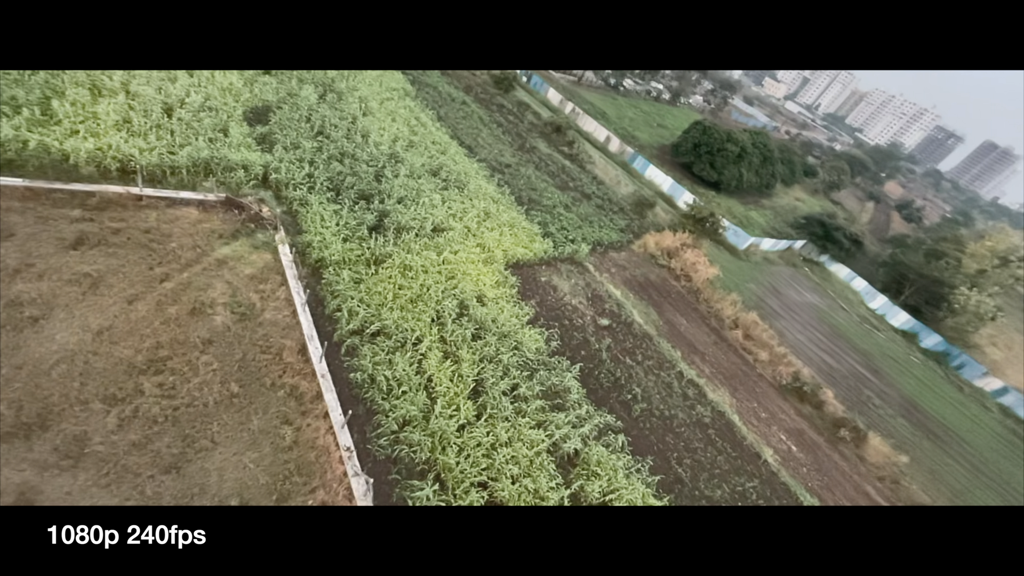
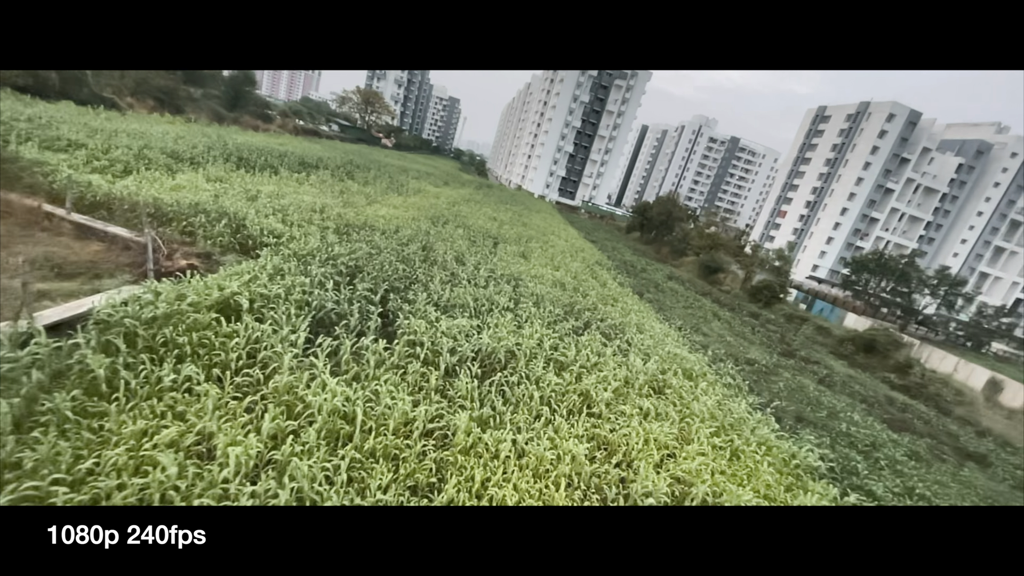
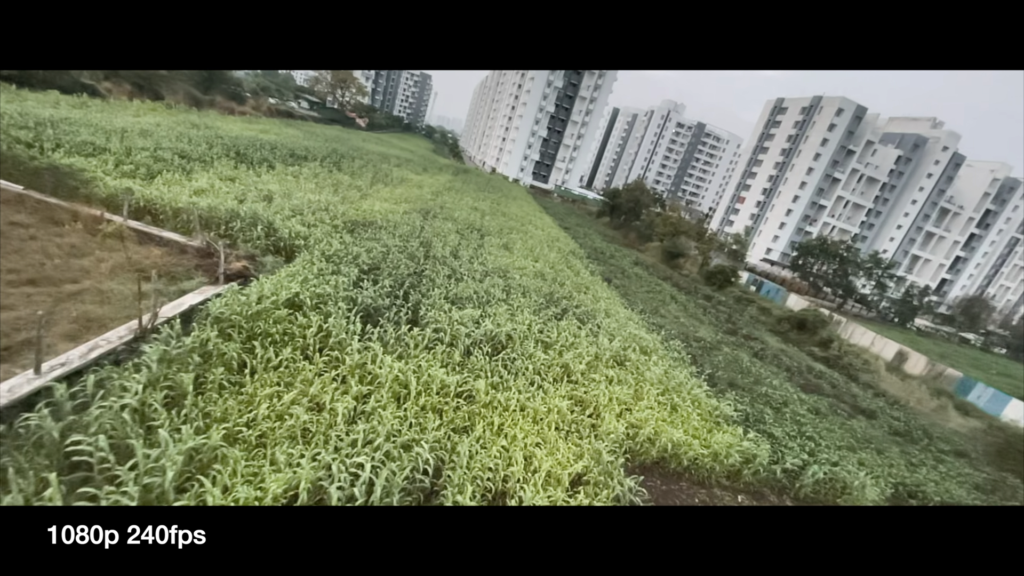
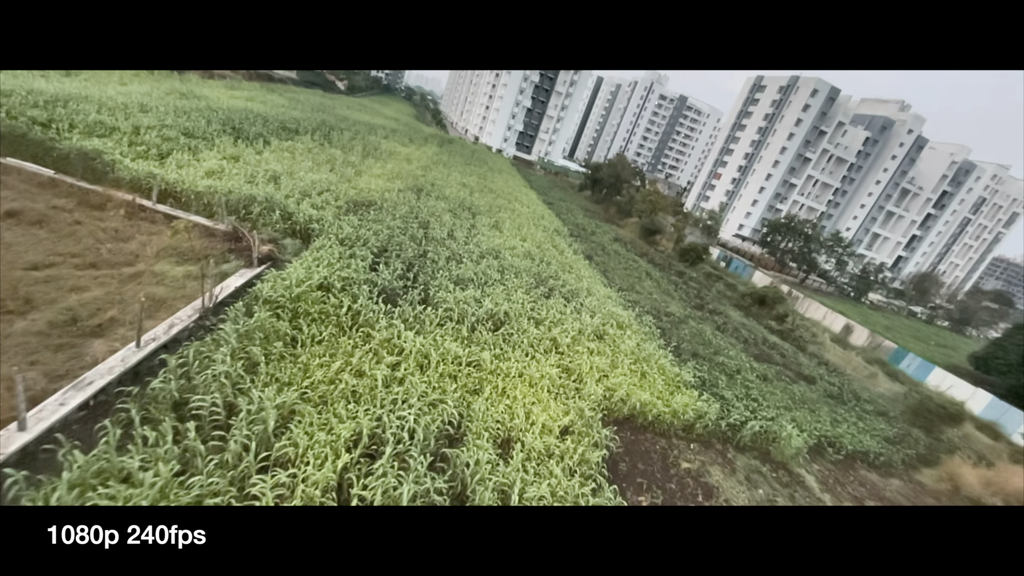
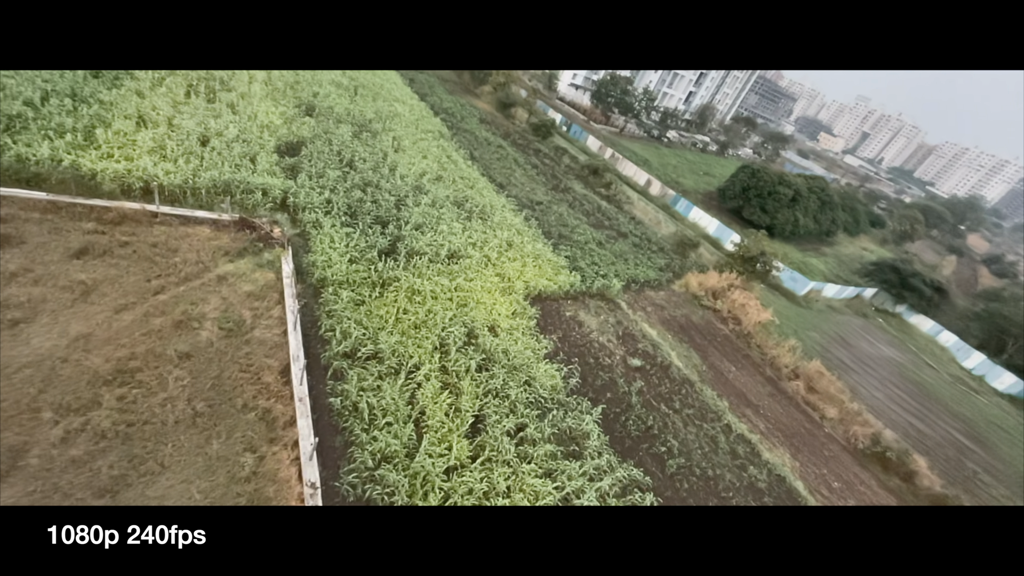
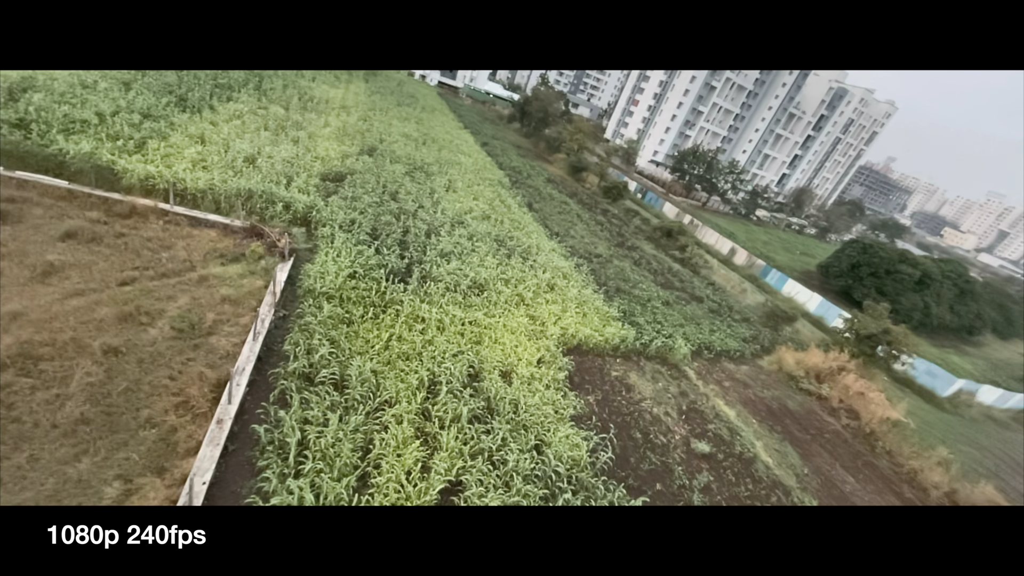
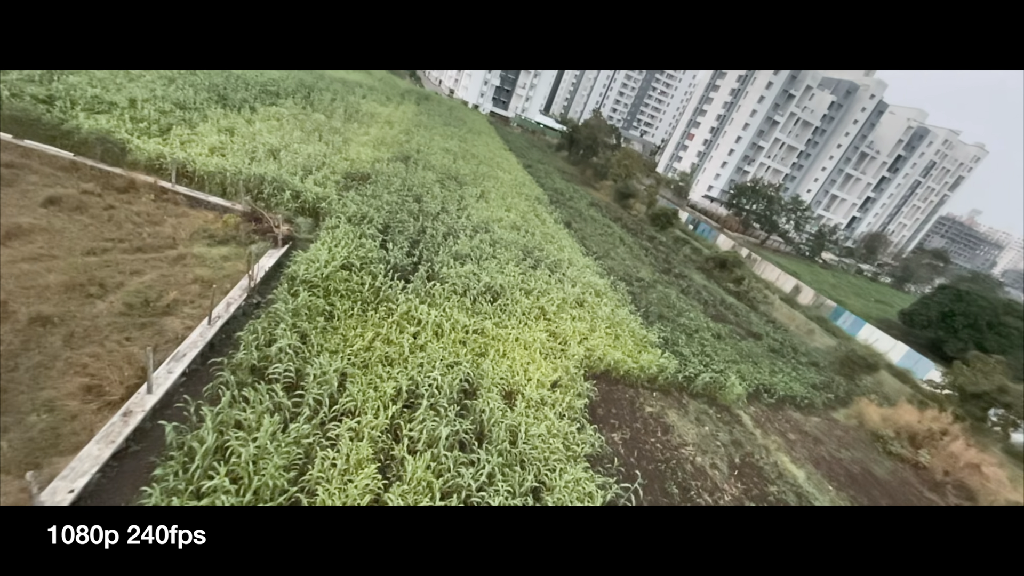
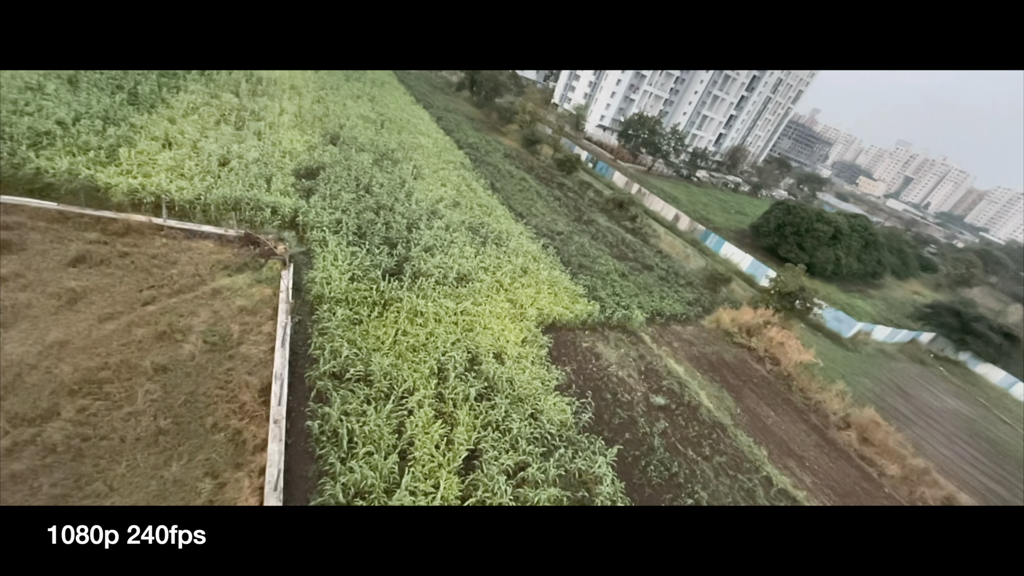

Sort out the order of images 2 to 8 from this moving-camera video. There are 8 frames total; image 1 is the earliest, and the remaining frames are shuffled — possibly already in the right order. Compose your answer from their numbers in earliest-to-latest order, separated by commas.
5, 8, 6, 7, 4, 3, 2
